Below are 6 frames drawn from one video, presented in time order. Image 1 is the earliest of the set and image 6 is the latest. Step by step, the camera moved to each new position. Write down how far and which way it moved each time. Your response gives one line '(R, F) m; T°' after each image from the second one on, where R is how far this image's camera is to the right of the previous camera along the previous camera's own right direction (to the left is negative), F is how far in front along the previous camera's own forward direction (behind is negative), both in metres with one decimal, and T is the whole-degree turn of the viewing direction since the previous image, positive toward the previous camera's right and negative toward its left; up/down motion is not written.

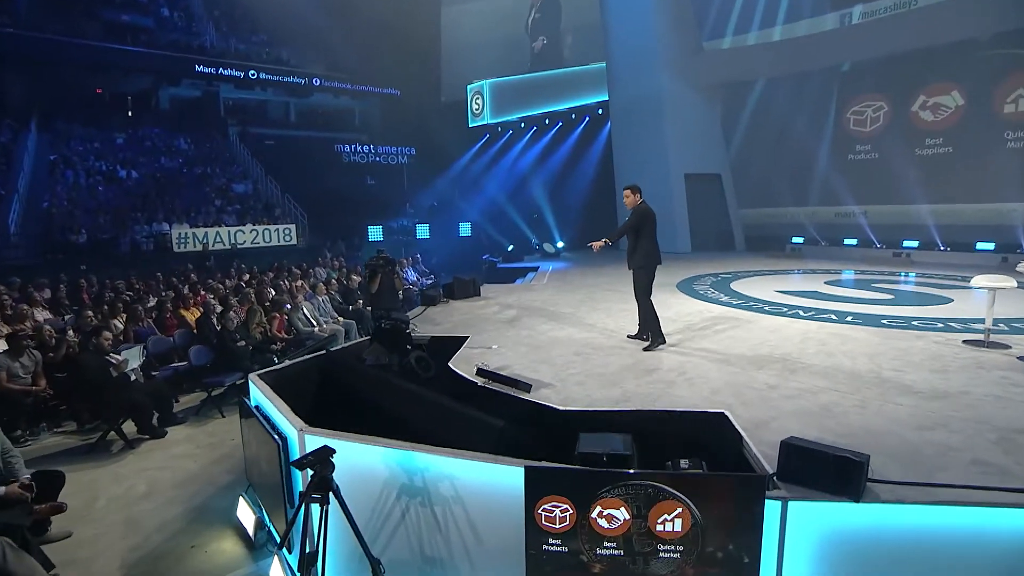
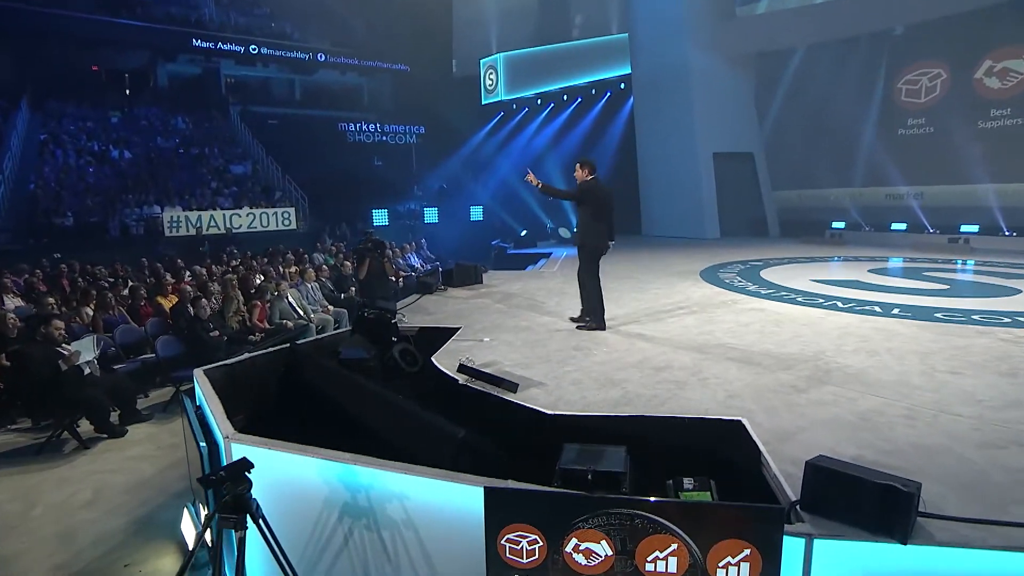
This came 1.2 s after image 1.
(+0.4, +0.7) m; -4°
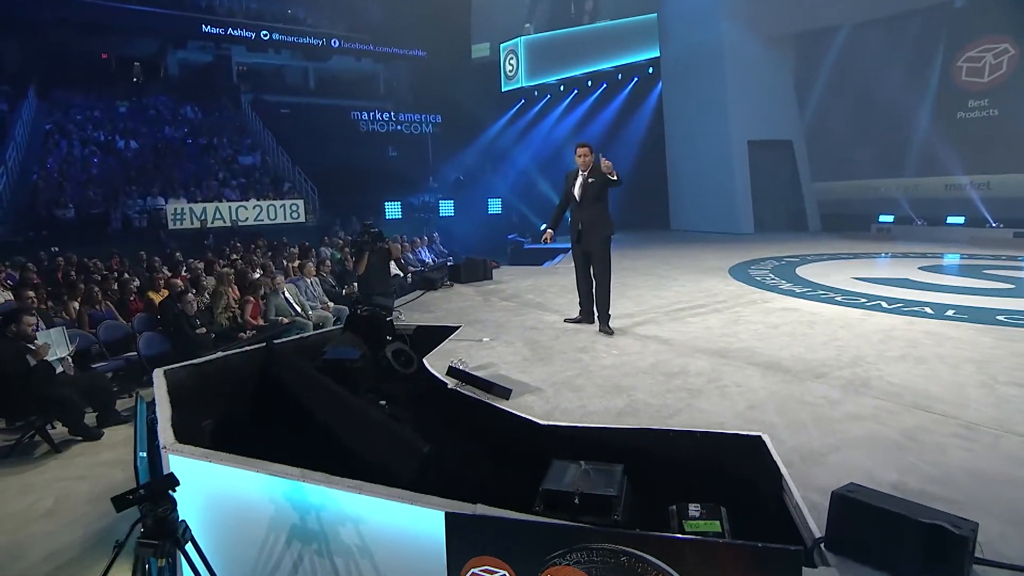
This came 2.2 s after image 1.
(+0.3, +0.5) m; -4°
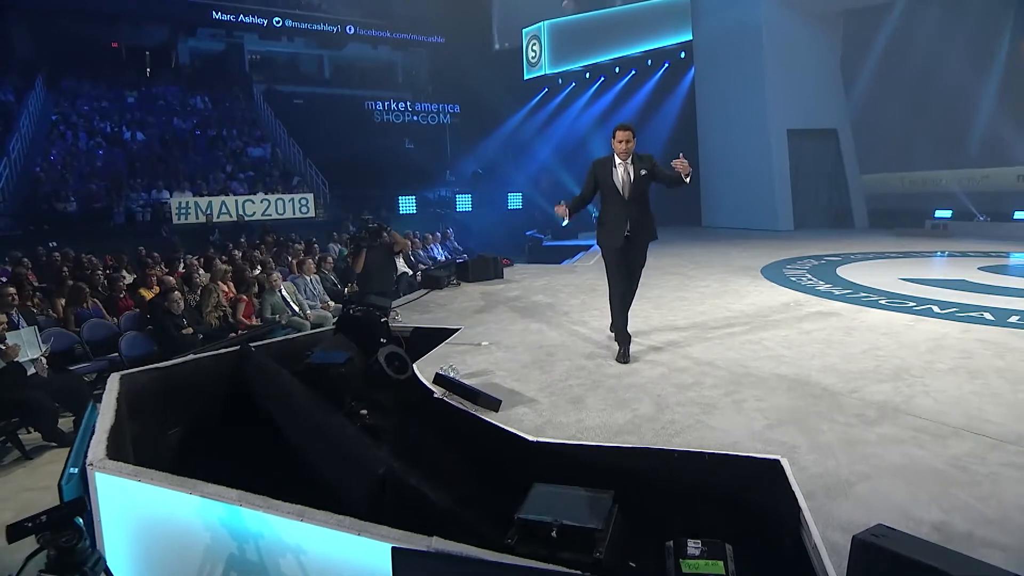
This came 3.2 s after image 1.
(+0.3, +0.5) m; -4°
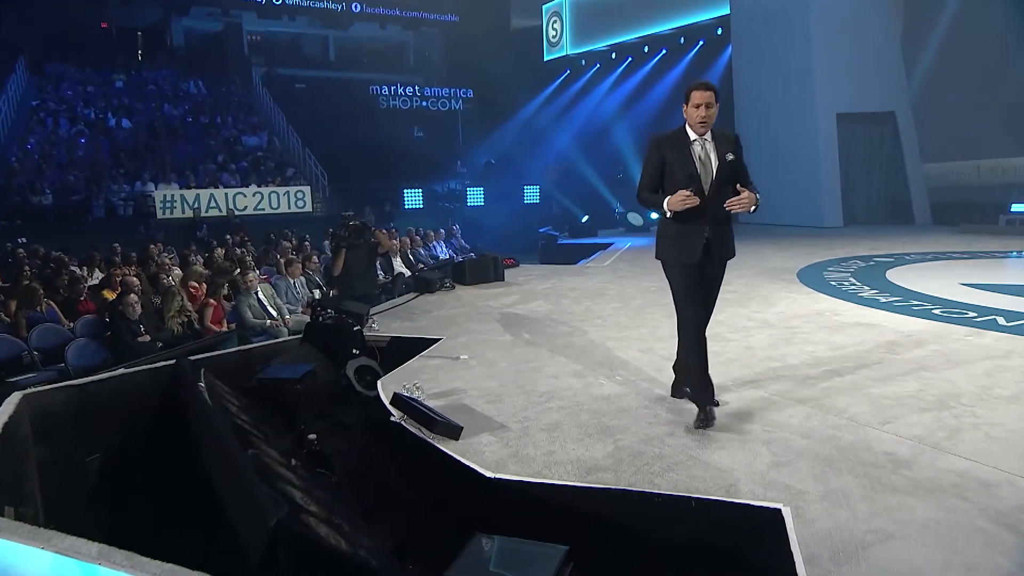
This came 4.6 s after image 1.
(+0.4, +0.7) m; -4°
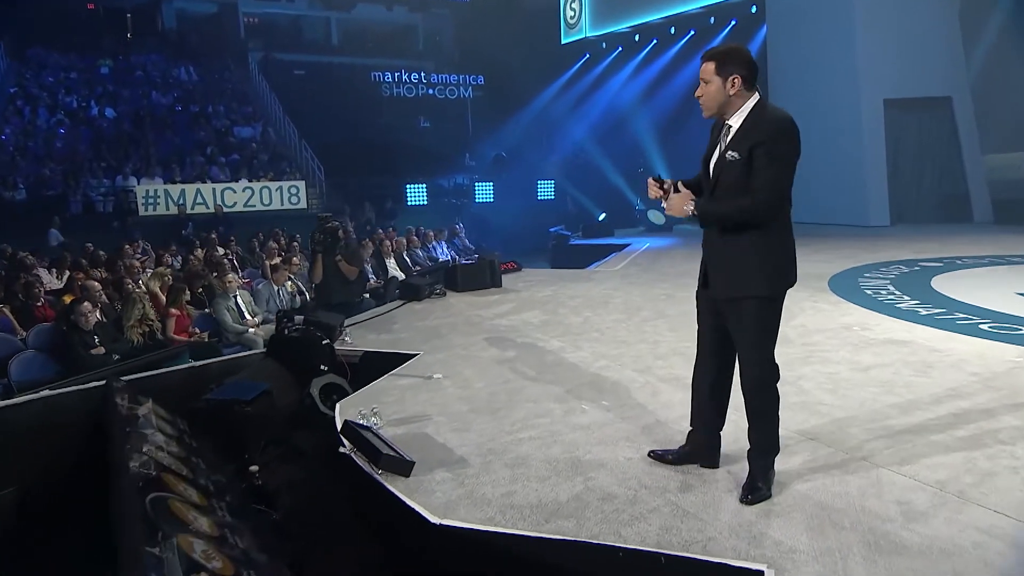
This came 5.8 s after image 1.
(+0.3, +0.6) m; -3°
